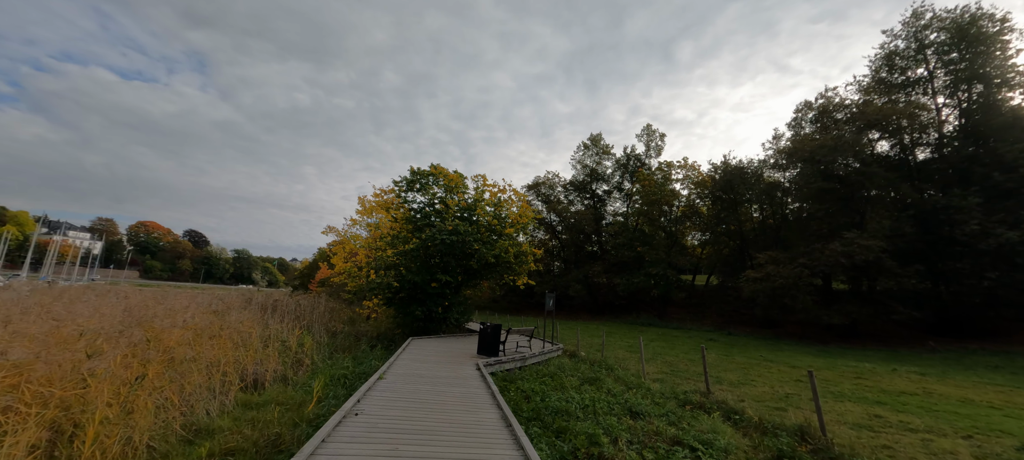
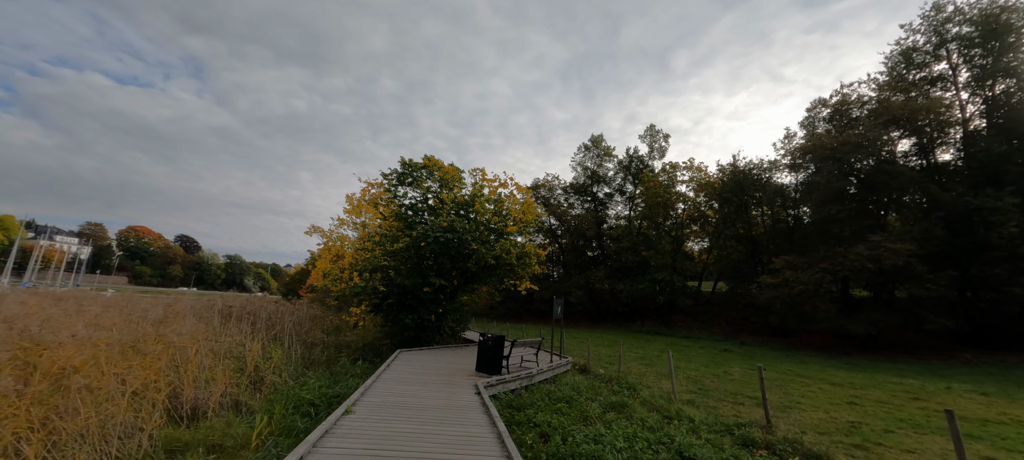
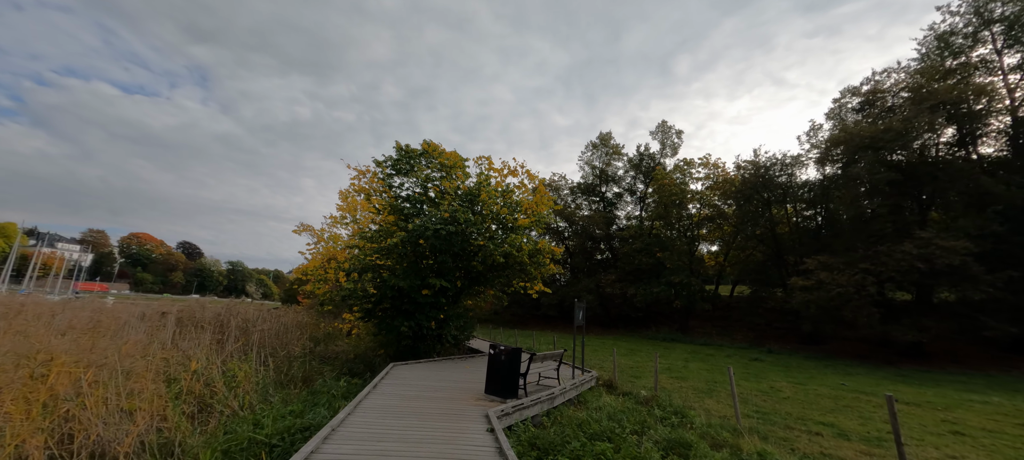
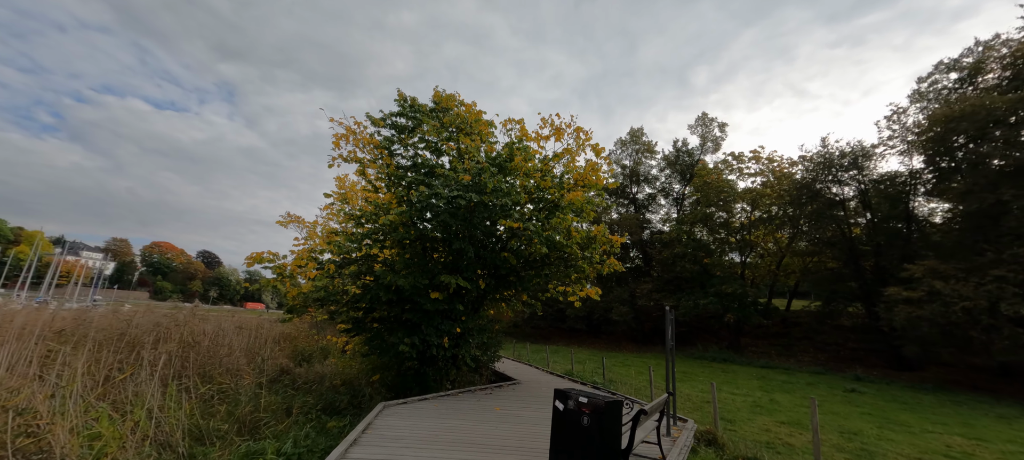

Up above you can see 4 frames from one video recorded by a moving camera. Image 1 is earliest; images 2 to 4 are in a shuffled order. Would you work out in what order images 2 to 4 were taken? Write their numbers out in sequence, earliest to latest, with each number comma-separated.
2, 3, 4
